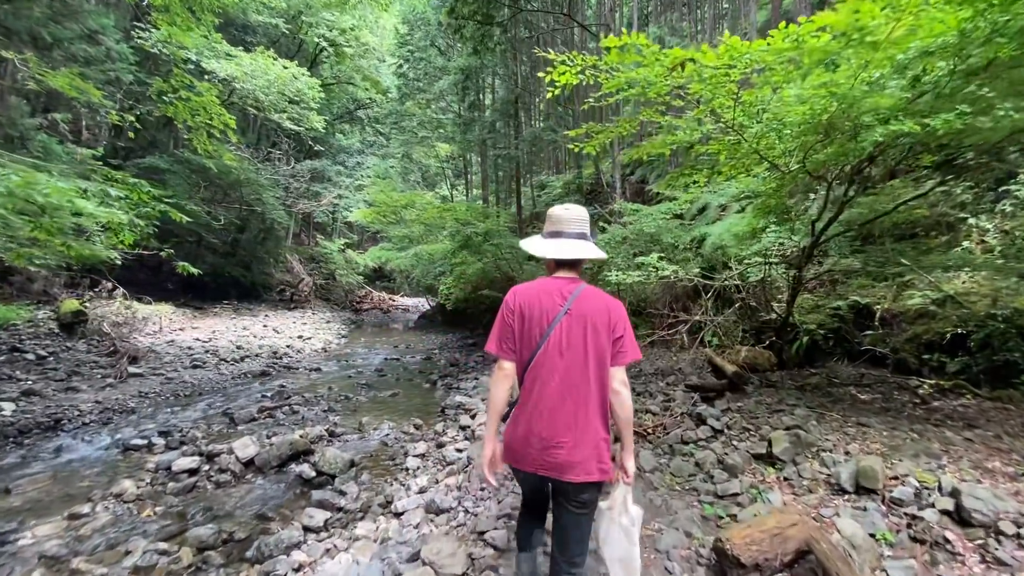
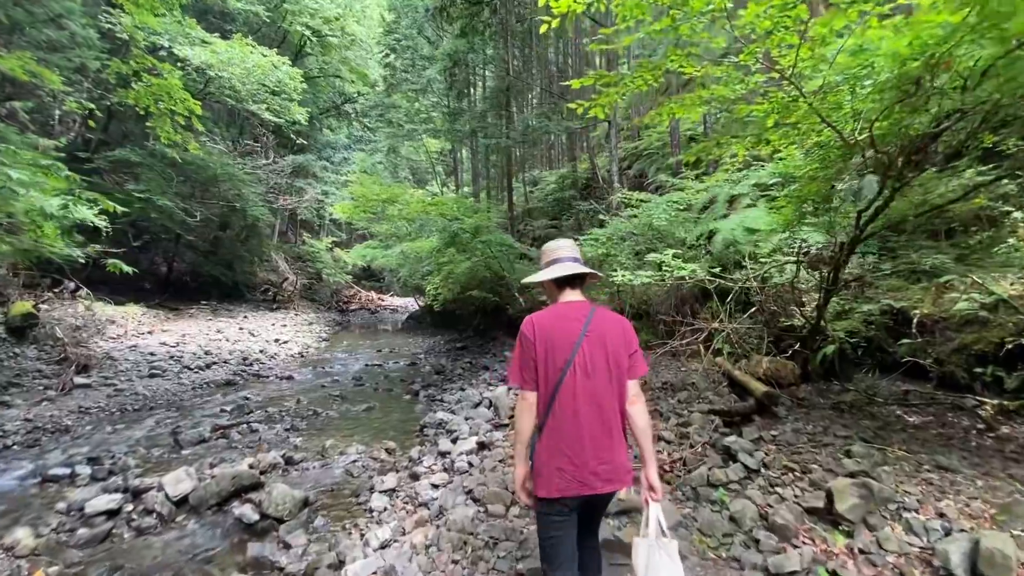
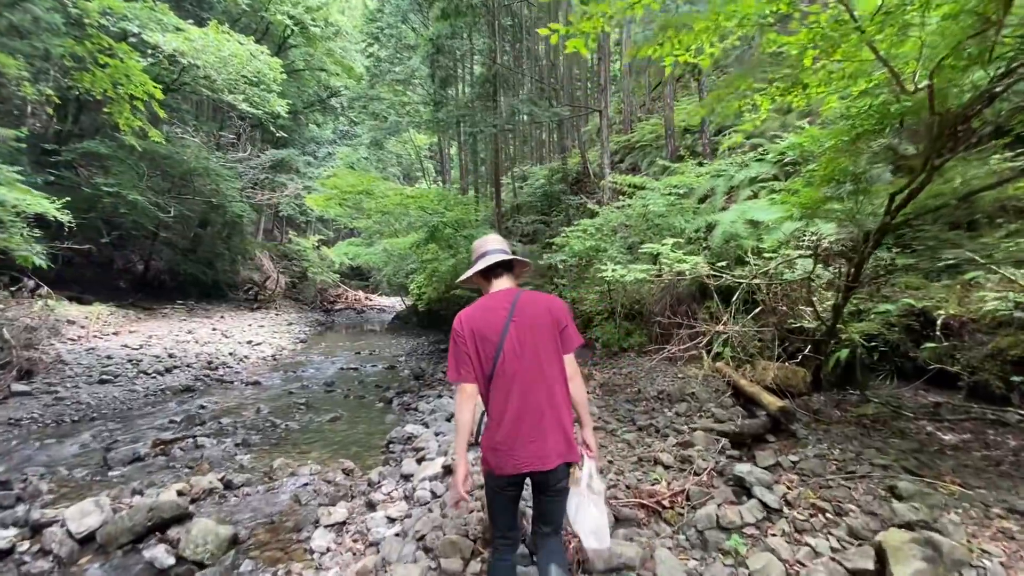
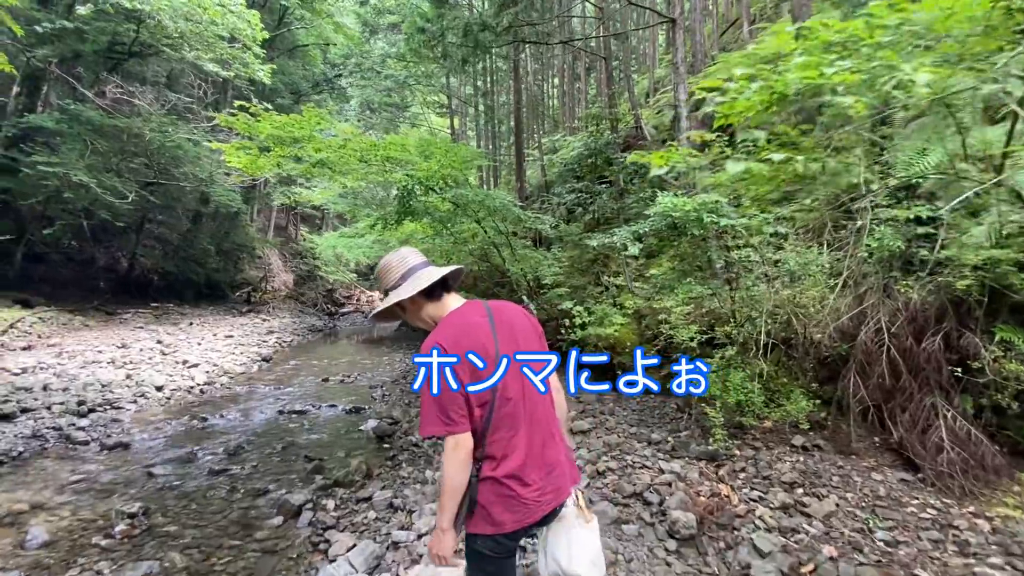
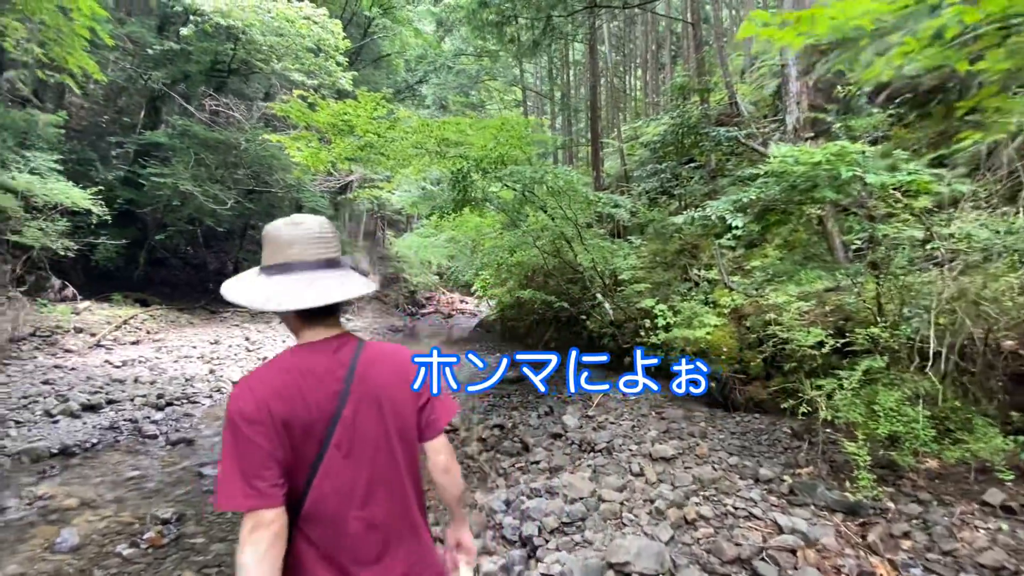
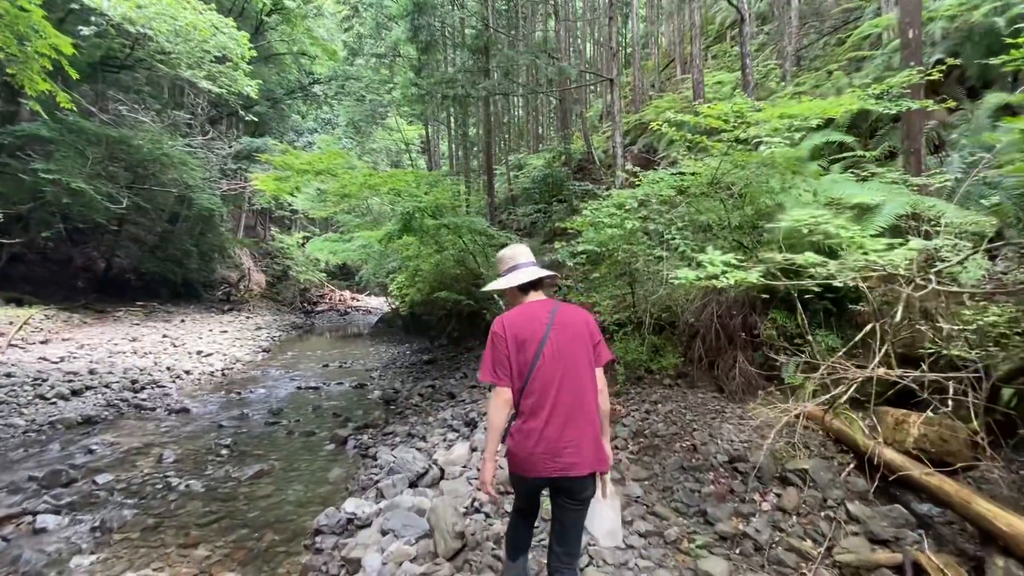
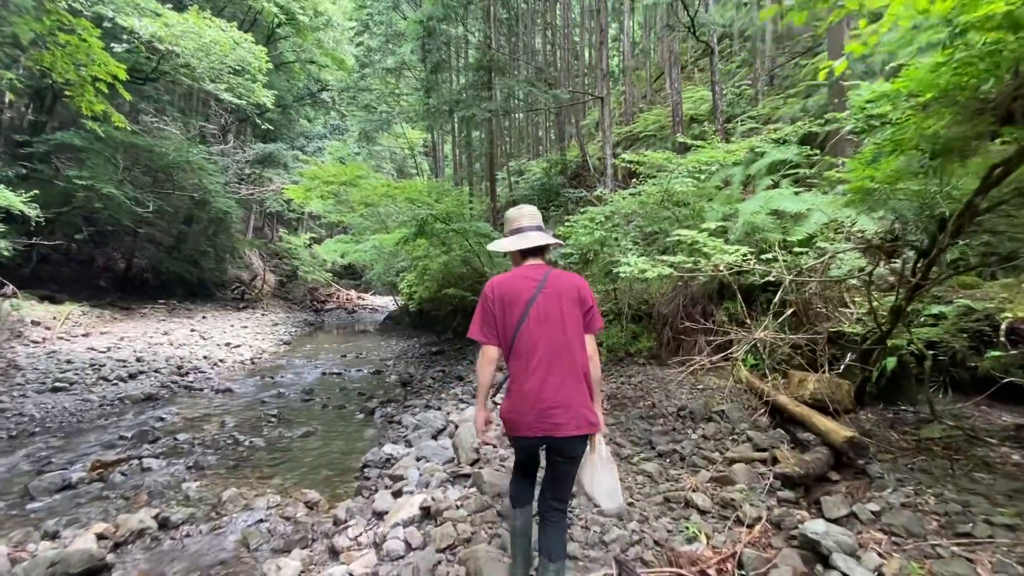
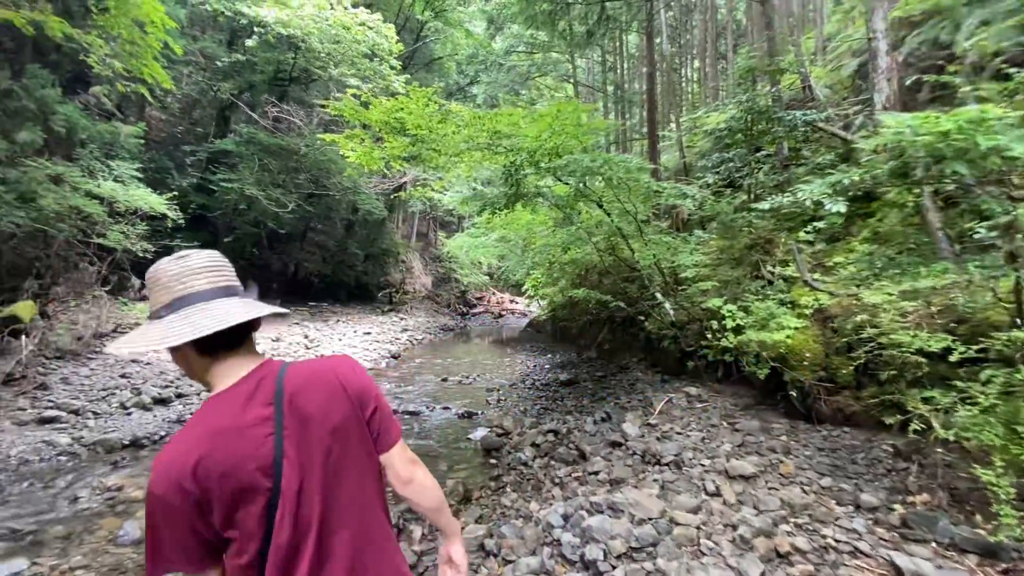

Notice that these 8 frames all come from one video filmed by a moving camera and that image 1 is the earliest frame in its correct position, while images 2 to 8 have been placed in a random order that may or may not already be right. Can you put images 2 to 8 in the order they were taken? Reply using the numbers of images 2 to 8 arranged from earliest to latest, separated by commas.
2, 3, 7, 6, 4, 5, 8
